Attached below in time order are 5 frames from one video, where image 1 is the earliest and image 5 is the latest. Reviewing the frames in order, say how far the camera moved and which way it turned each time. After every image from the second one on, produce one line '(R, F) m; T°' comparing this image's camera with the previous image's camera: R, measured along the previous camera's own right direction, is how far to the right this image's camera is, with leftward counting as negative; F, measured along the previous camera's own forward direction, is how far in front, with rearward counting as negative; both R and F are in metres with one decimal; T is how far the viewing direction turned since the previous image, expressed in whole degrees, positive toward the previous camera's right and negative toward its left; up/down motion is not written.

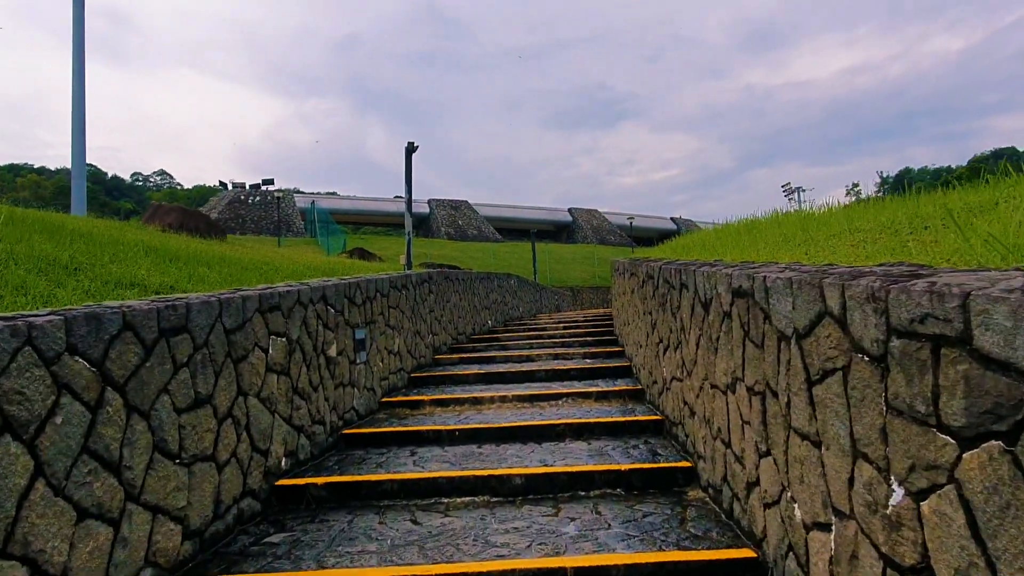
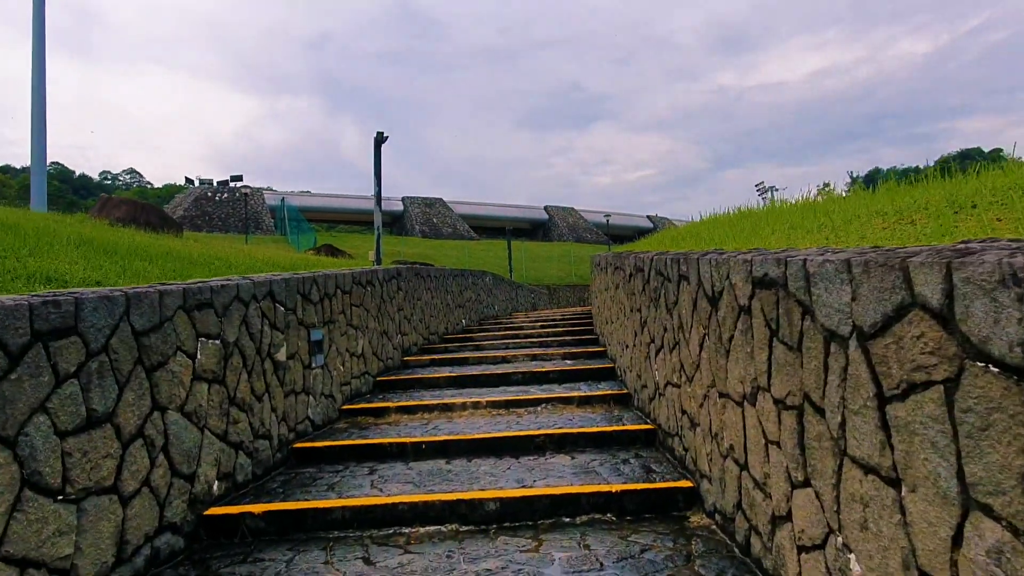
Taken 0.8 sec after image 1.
(0.0, +0.5) m; +2°
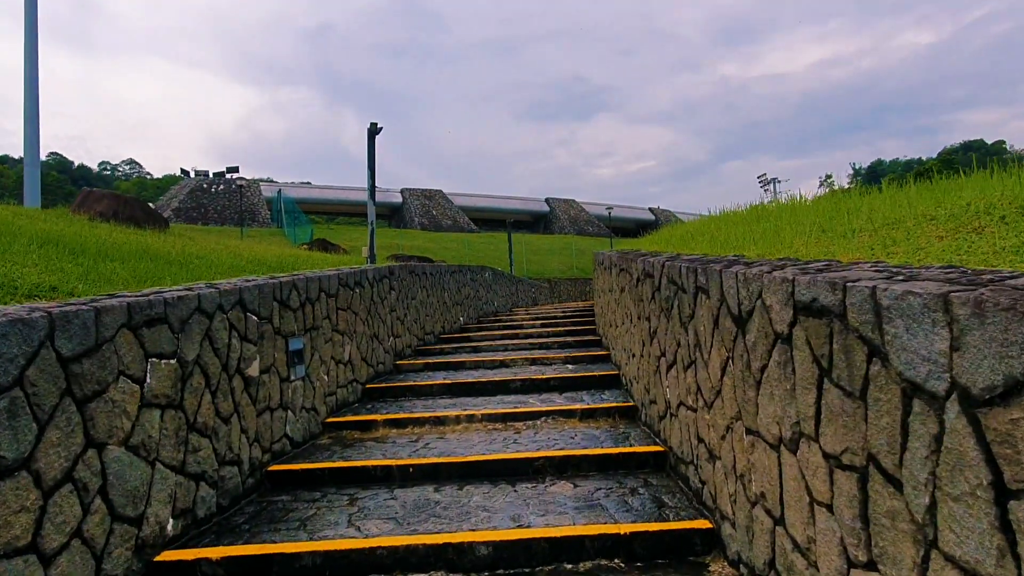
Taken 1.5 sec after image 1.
(0.0, +0.4) m; 0°
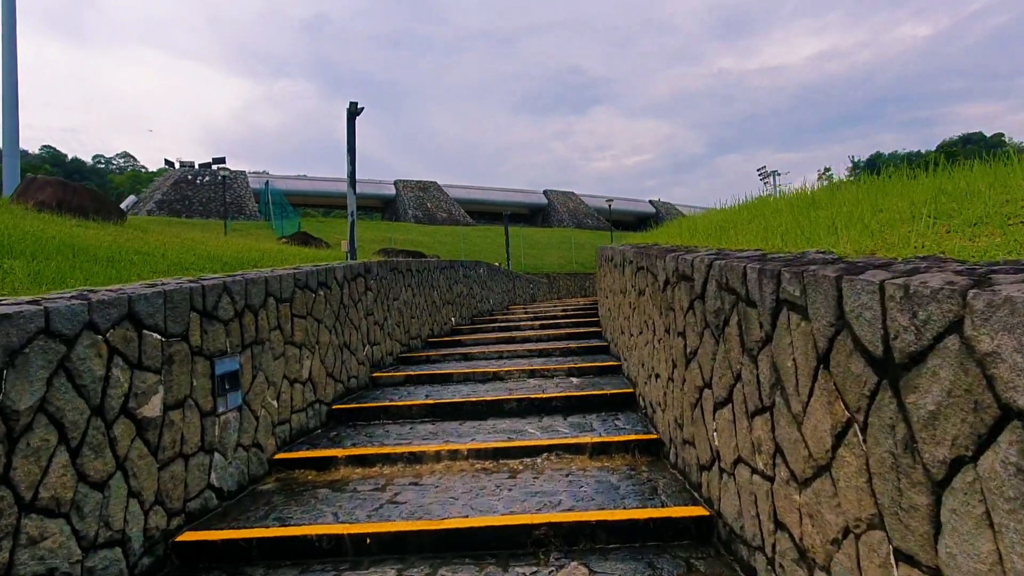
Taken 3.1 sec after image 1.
(0.0, +0.9) m; 0°
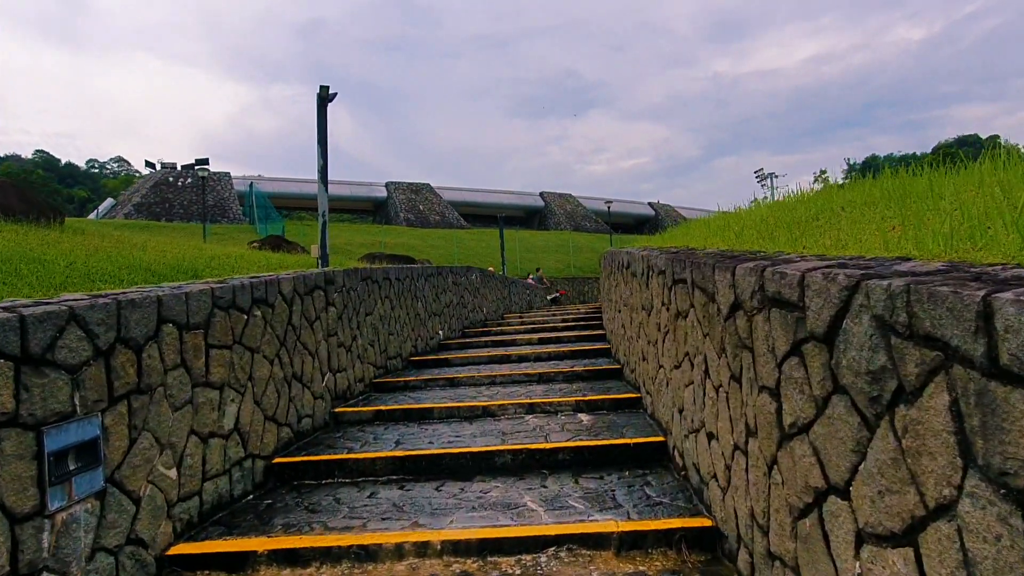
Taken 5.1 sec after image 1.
(0.0, +1.1) m; 0°
